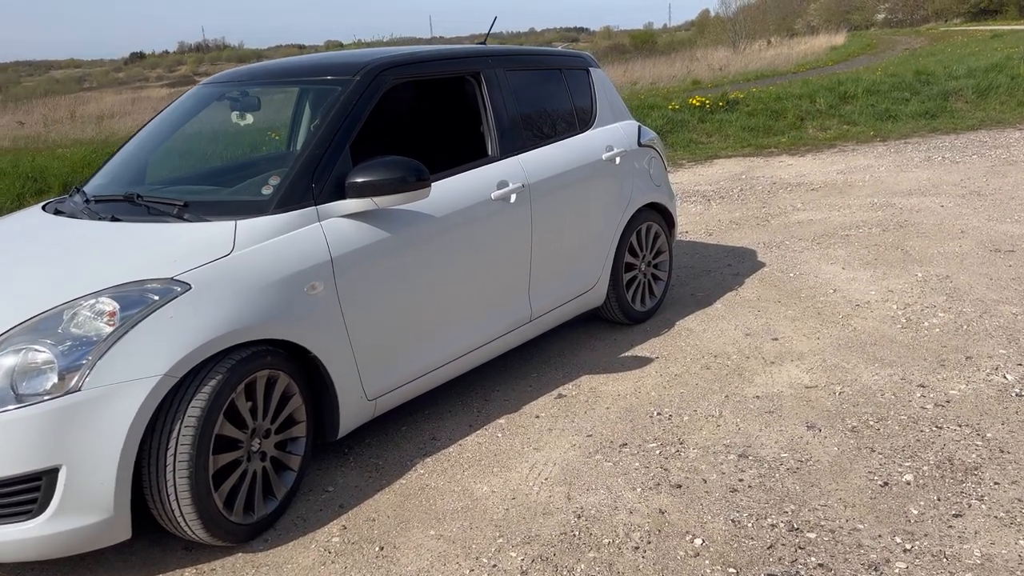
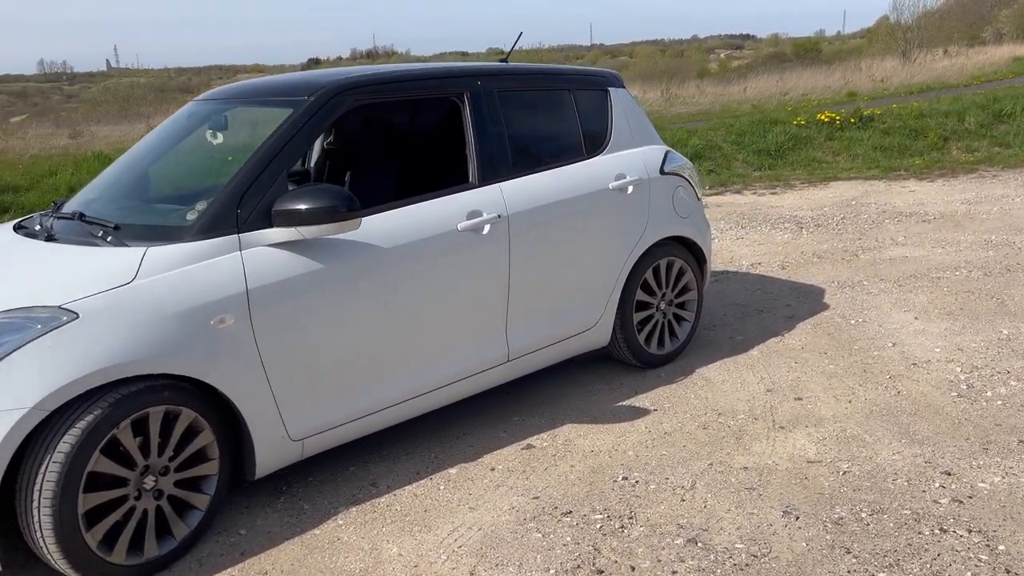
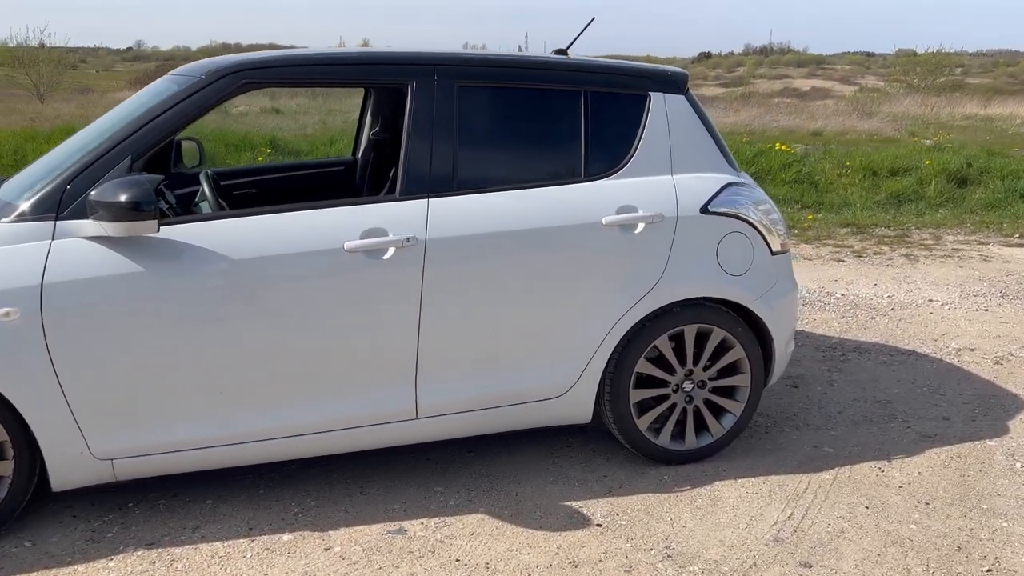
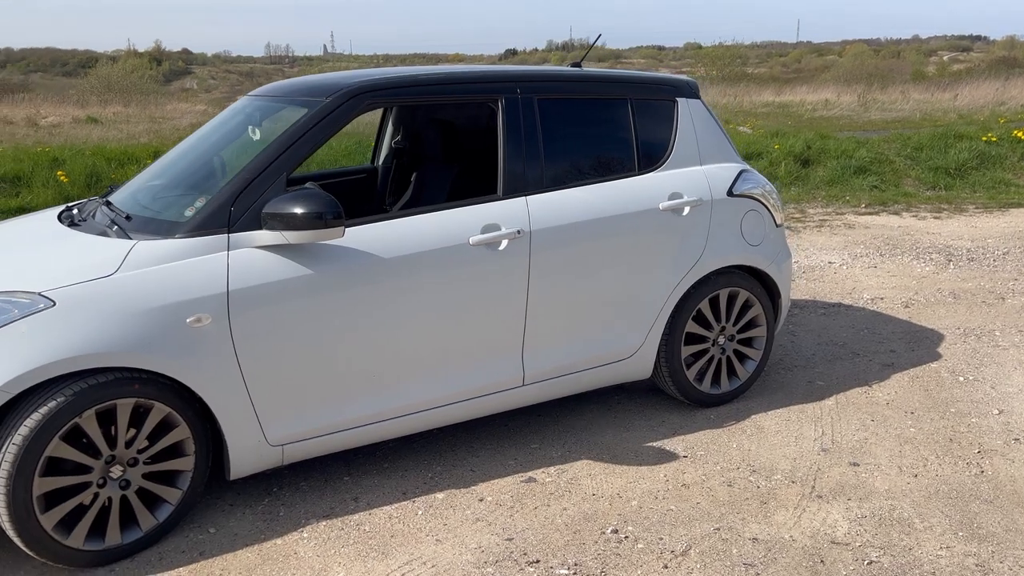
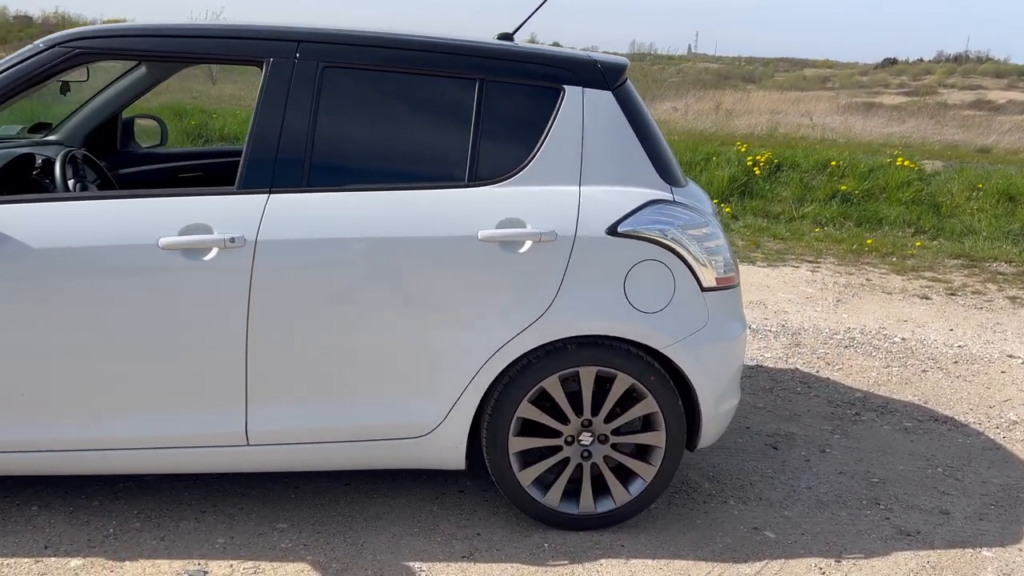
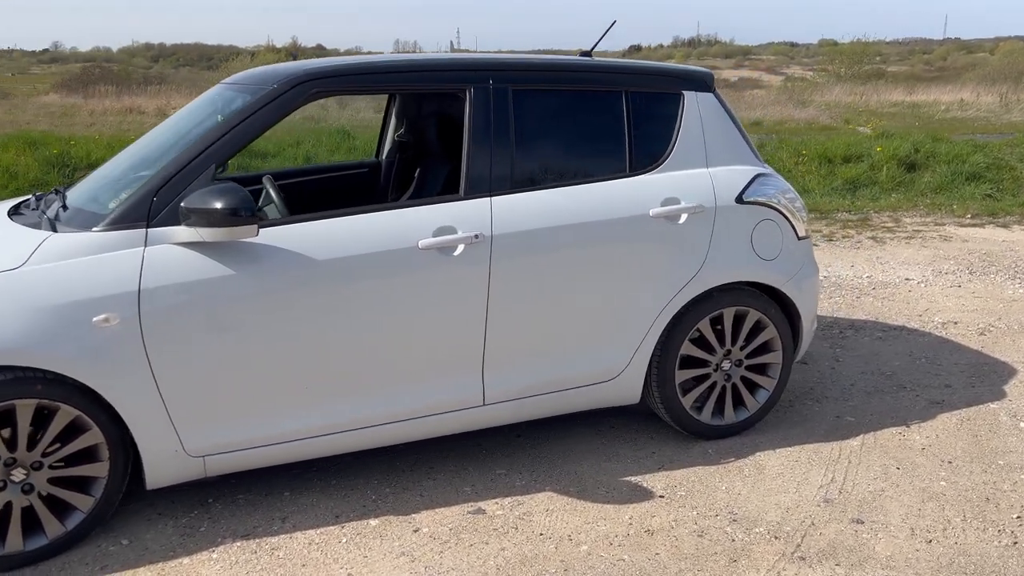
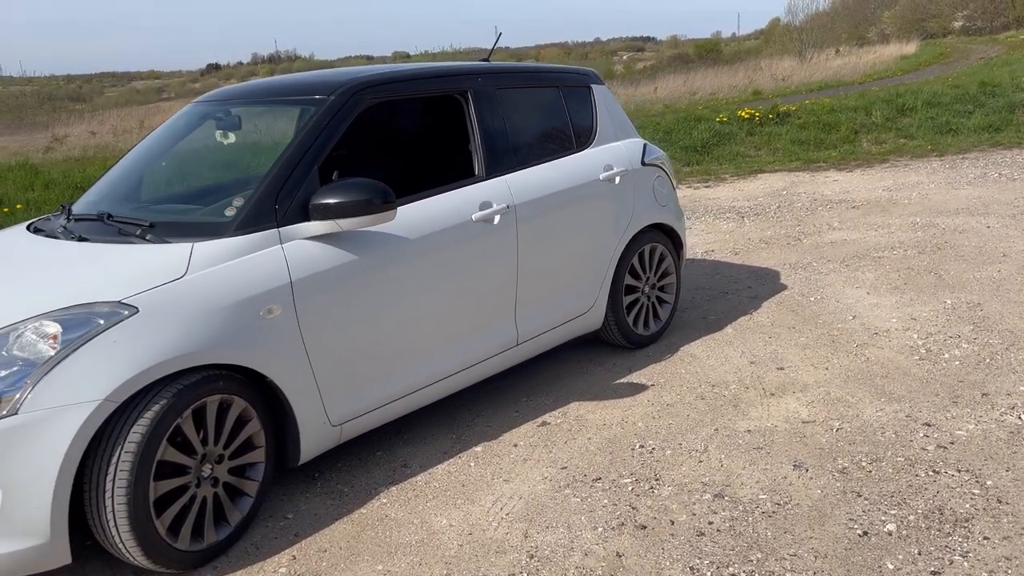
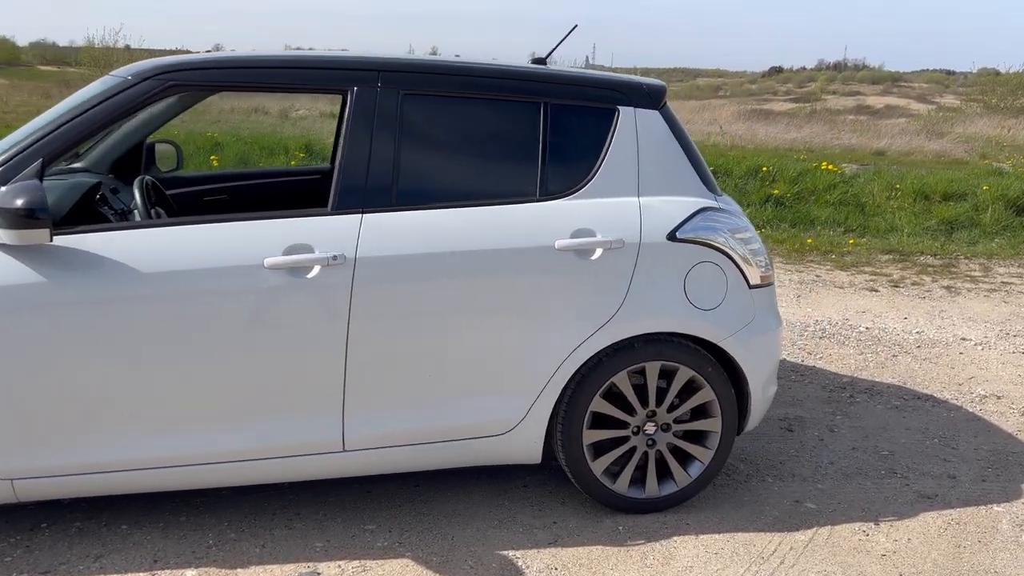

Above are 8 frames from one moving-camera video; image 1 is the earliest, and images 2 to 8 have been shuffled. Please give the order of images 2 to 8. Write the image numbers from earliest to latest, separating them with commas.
7, 2, 4, 6, 3, 8, 5
